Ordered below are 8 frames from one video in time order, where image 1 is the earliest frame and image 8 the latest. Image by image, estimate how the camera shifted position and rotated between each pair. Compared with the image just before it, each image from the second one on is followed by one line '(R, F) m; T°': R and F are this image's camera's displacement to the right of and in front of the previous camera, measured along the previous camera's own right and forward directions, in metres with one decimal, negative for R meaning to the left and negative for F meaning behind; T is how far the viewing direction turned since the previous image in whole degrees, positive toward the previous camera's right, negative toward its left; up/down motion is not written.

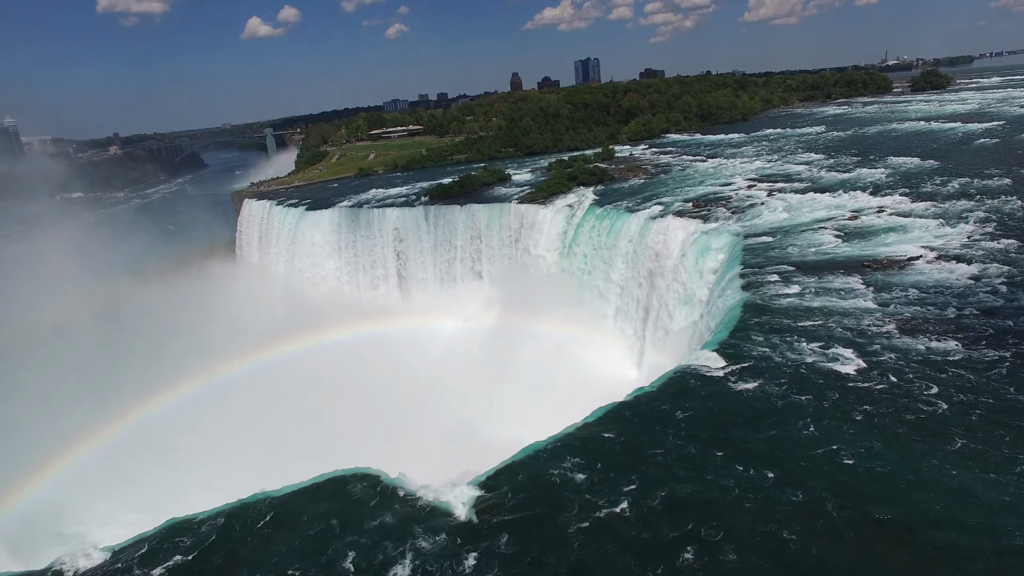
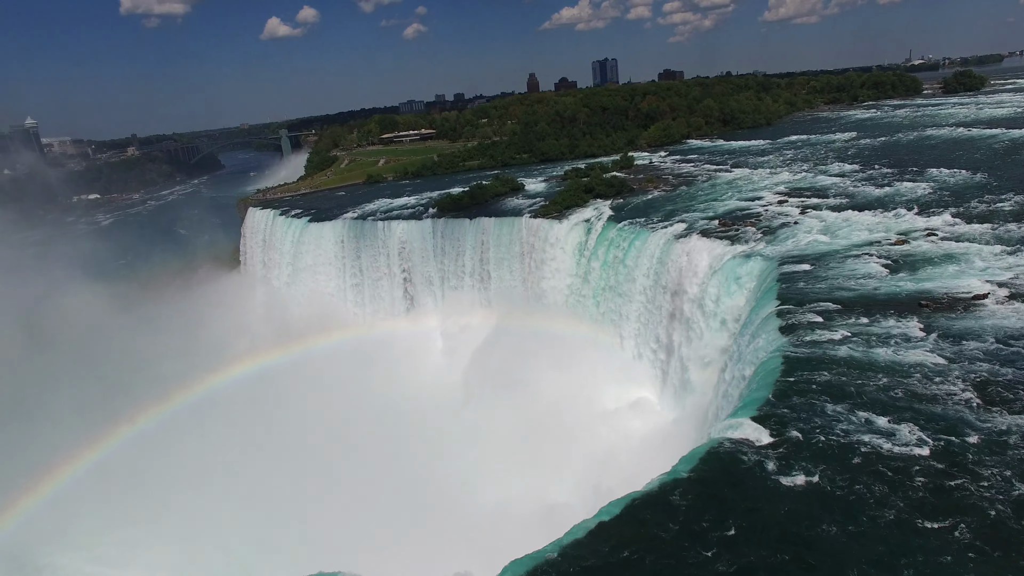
(+0.1, +1.0) m; -1°
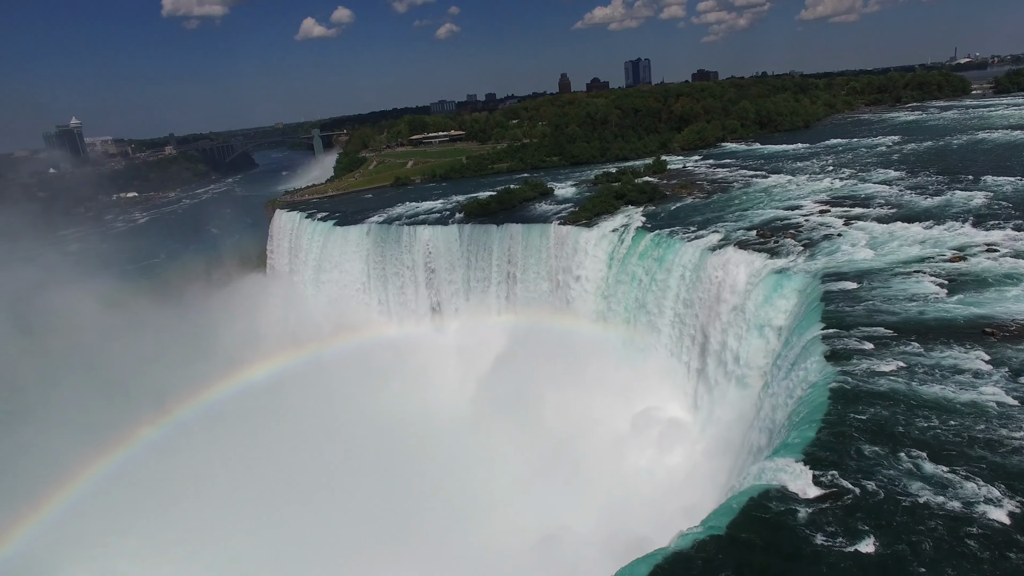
(0.0, +0.5) m; -2°
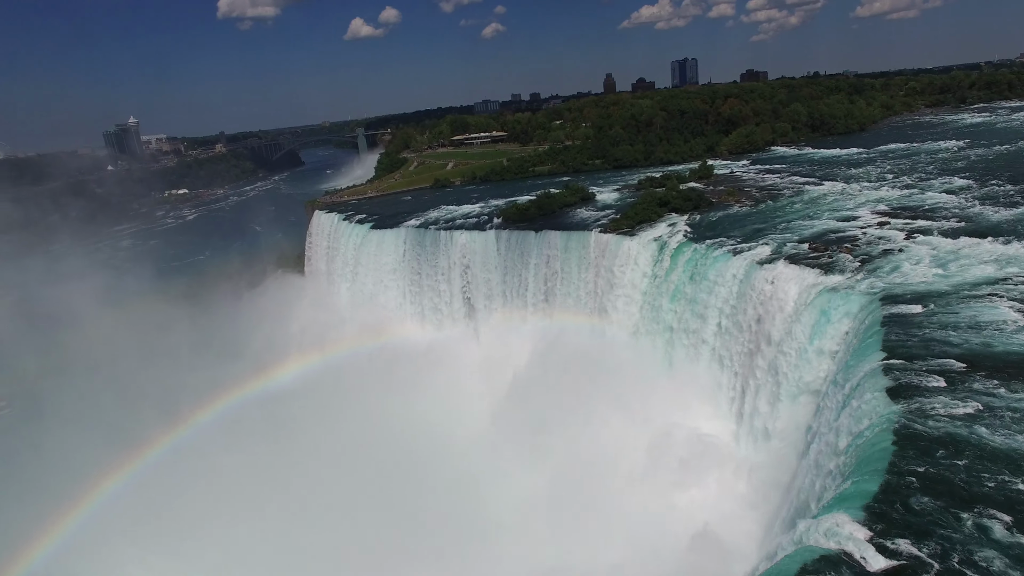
(+0.1, +0.5) m; -3°
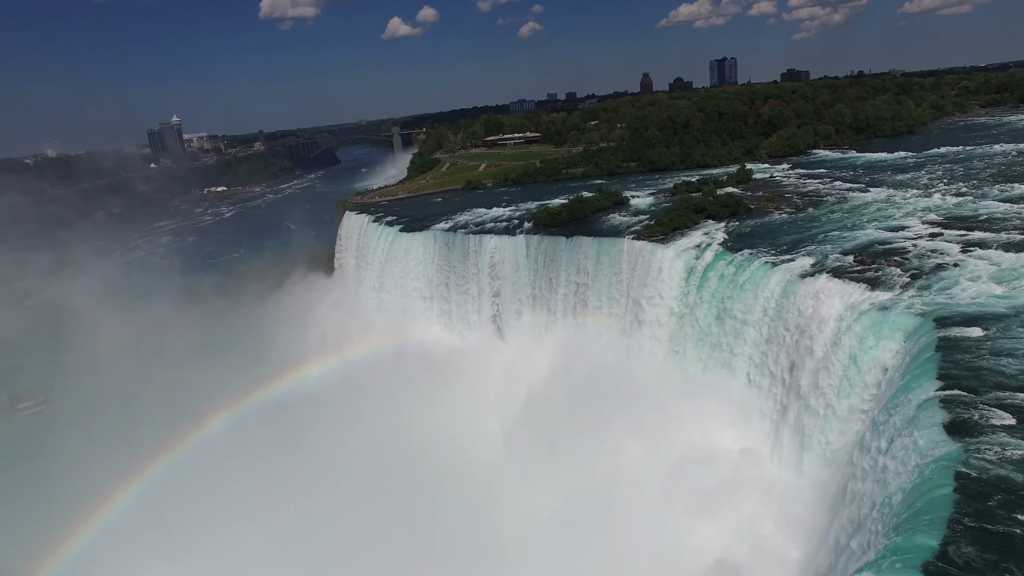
(+0.1, +0.4) m; -3°
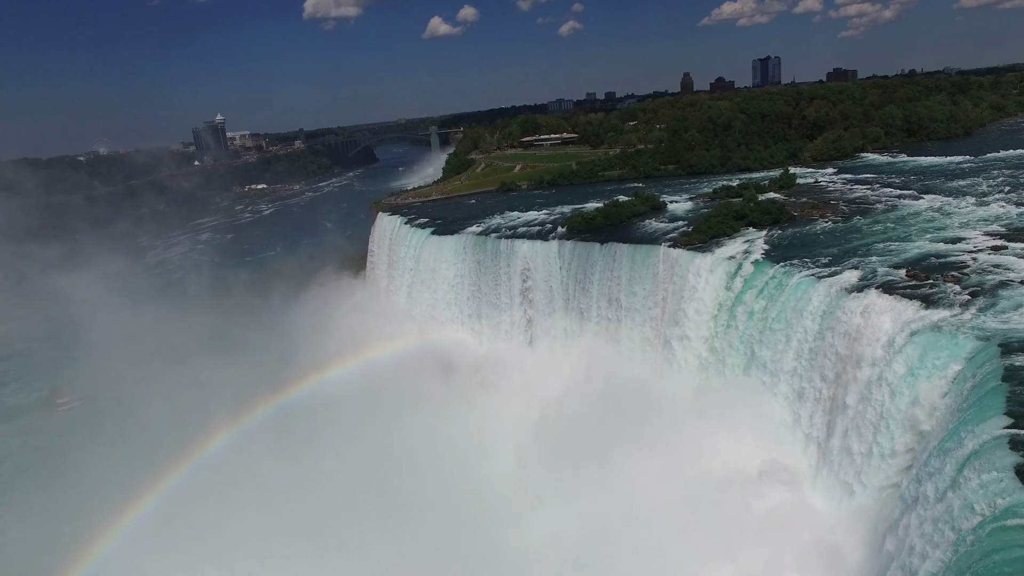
(+0.1, +0.4) m; -3°
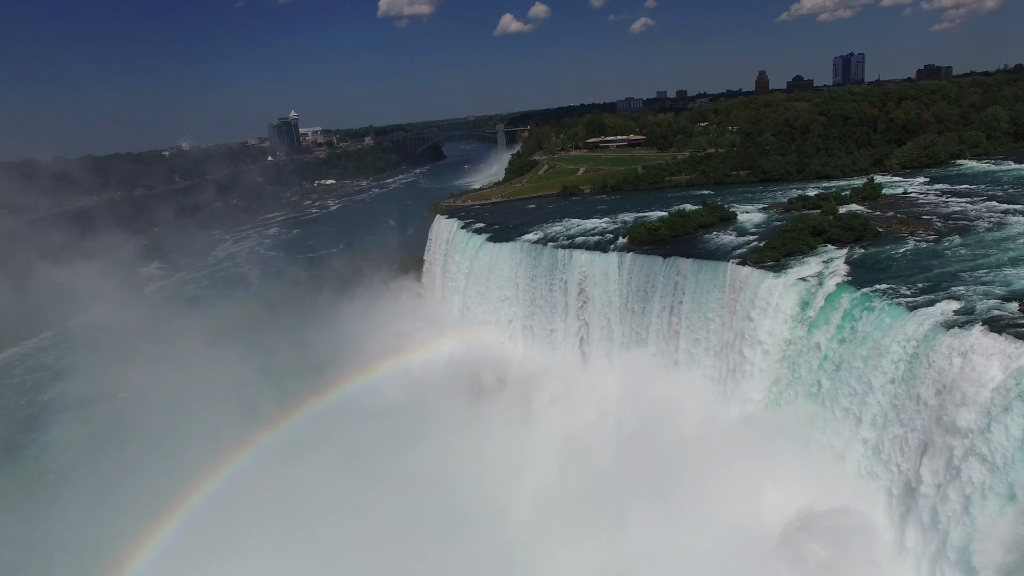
(+0.2, +0.7) m; -5°
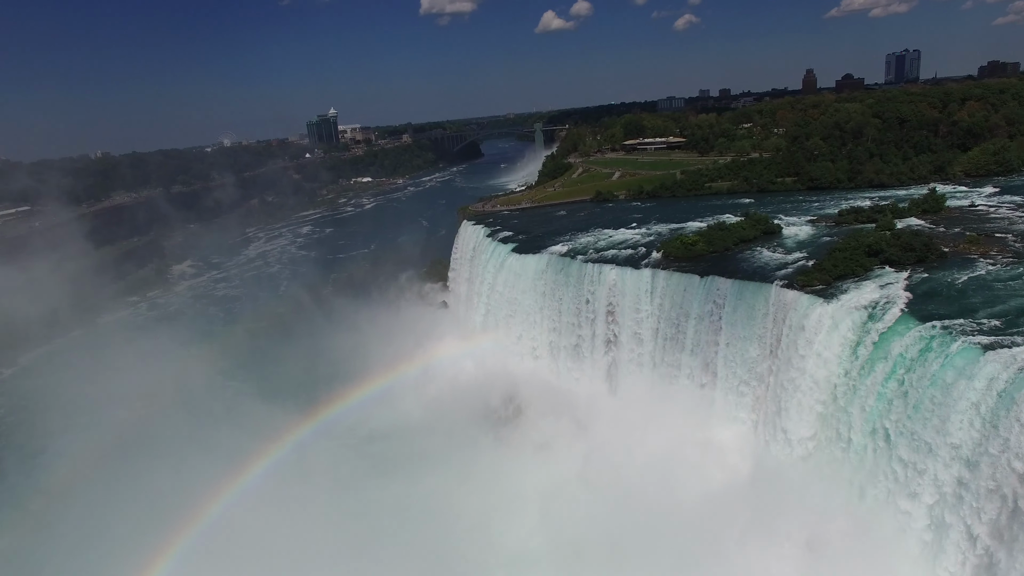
(+0.3, +1.0) m; -3°
